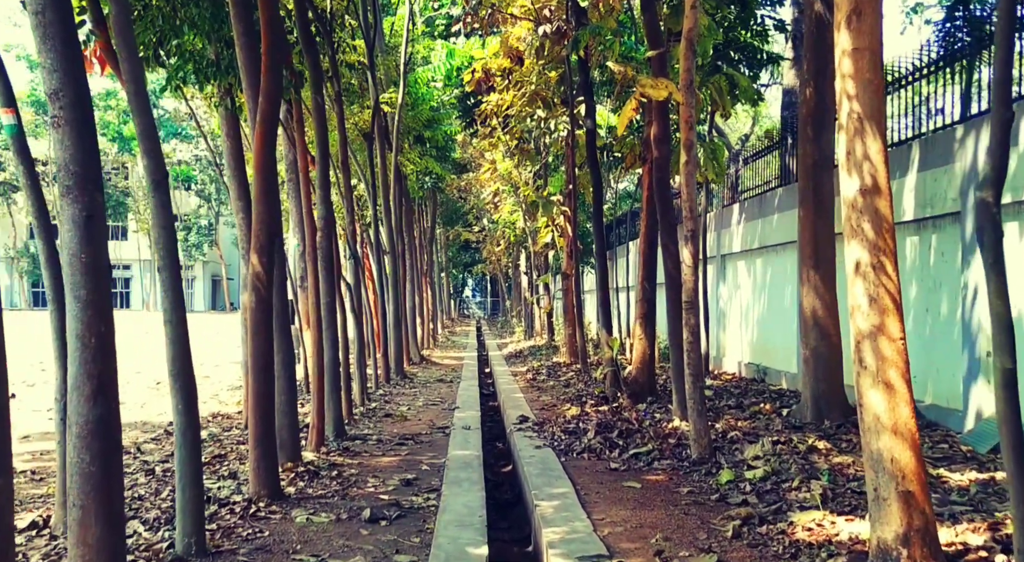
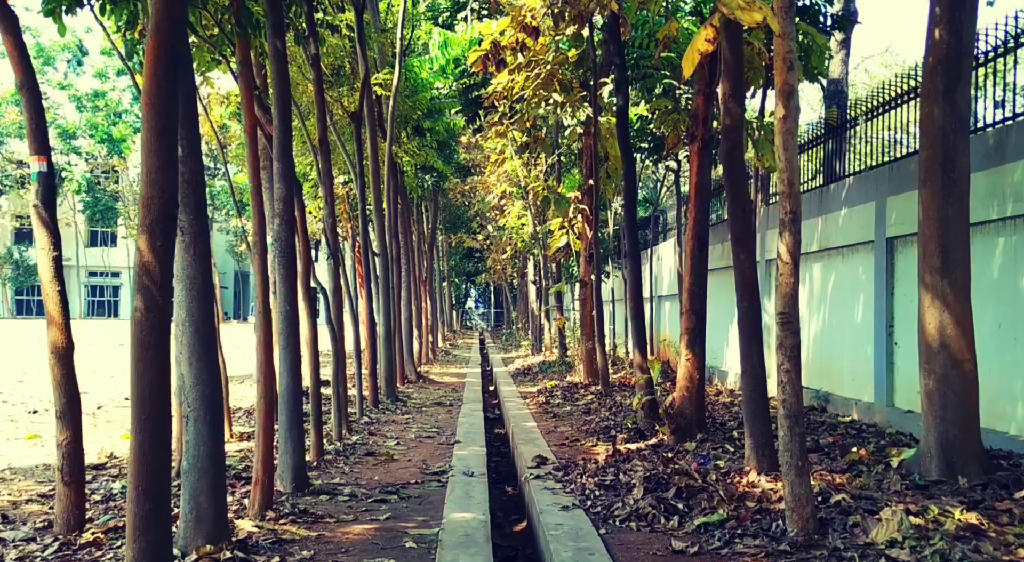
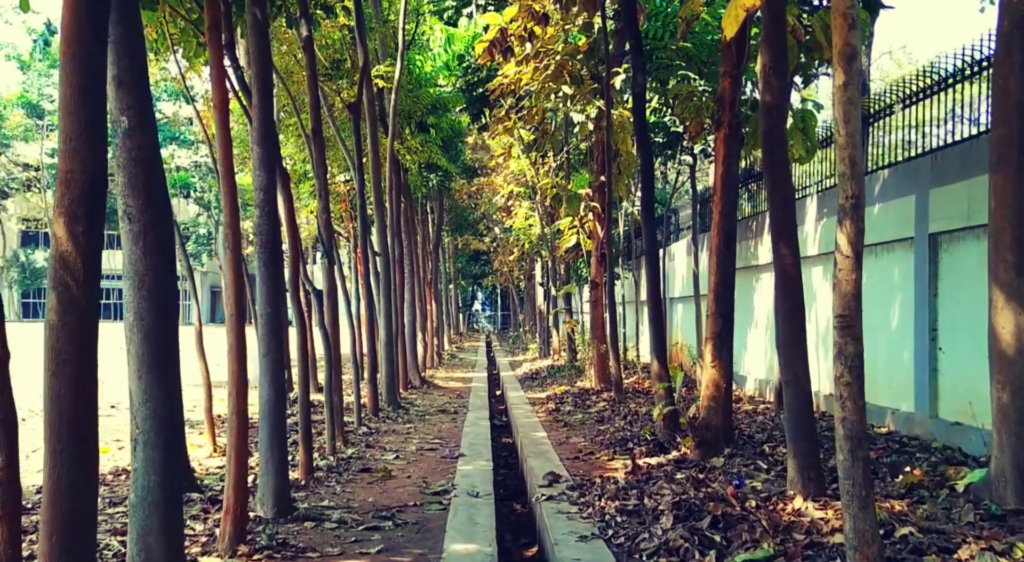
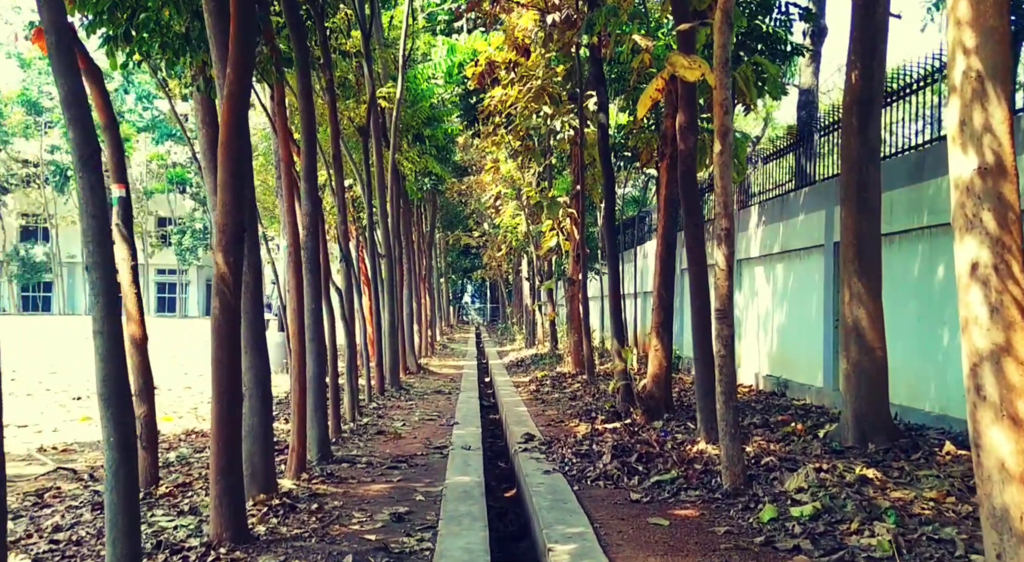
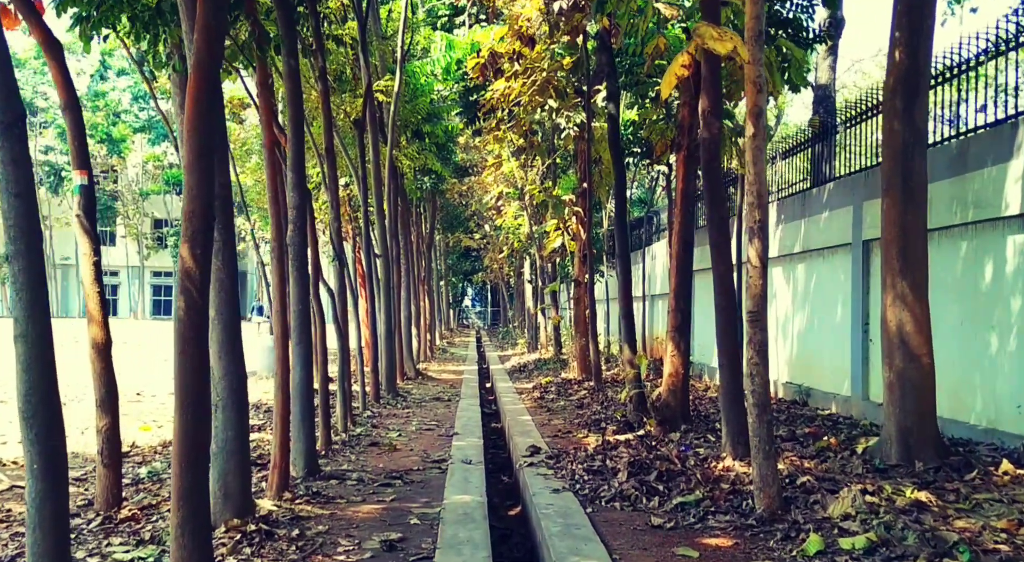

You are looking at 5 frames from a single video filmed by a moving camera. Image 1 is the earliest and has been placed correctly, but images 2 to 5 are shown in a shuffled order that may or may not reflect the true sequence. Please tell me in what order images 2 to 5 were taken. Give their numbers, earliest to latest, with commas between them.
4, 5, 2, 3
